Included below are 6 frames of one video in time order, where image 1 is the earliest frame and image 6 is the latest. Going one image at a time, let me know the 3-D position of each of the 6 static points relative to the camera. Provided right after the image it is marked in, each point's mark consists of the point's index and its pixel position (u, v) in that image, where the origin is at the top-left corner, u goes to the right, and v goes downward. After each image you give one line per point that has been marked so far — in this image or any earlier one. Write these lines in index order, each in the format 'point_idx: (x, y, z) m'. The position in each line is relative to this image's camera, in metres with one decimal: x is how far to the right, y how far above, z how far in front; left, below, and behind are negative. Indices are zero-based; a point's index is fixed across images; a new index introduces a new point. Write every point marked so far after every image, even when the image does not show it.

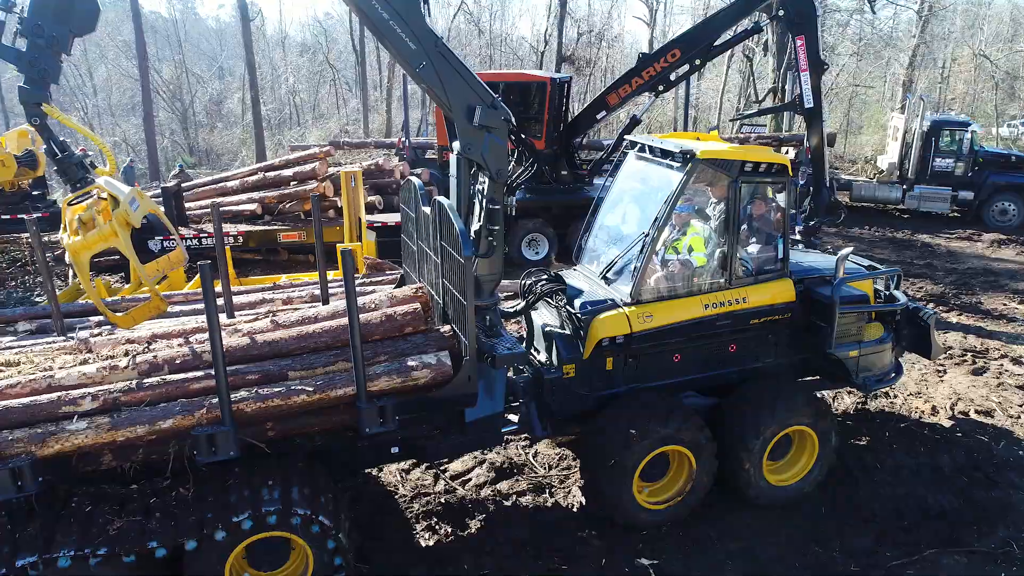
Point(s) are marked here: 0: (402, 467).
0: (-0.8, -1.3, +5.5) m
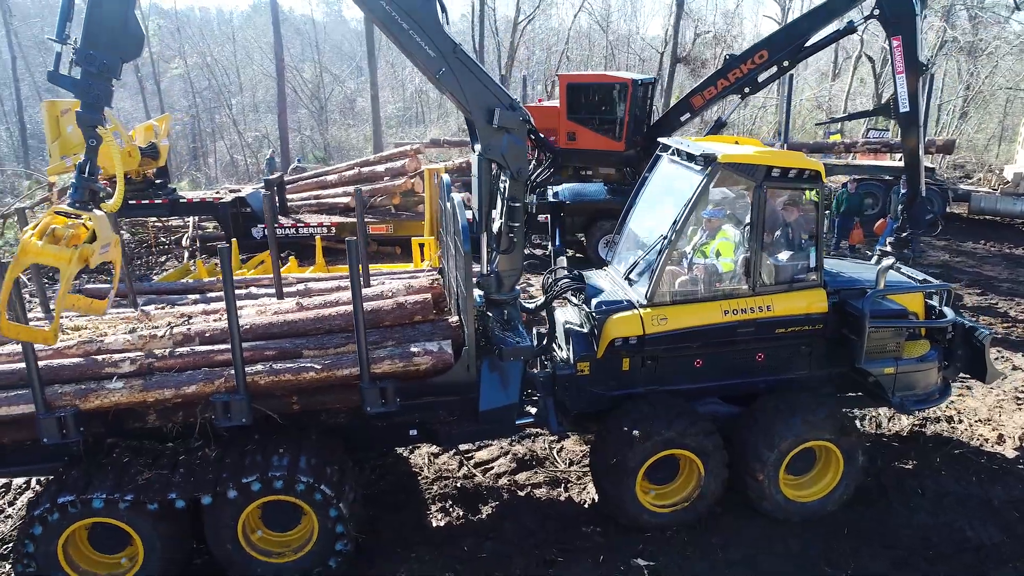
0: (-0.6, -1.2, +5.7) m
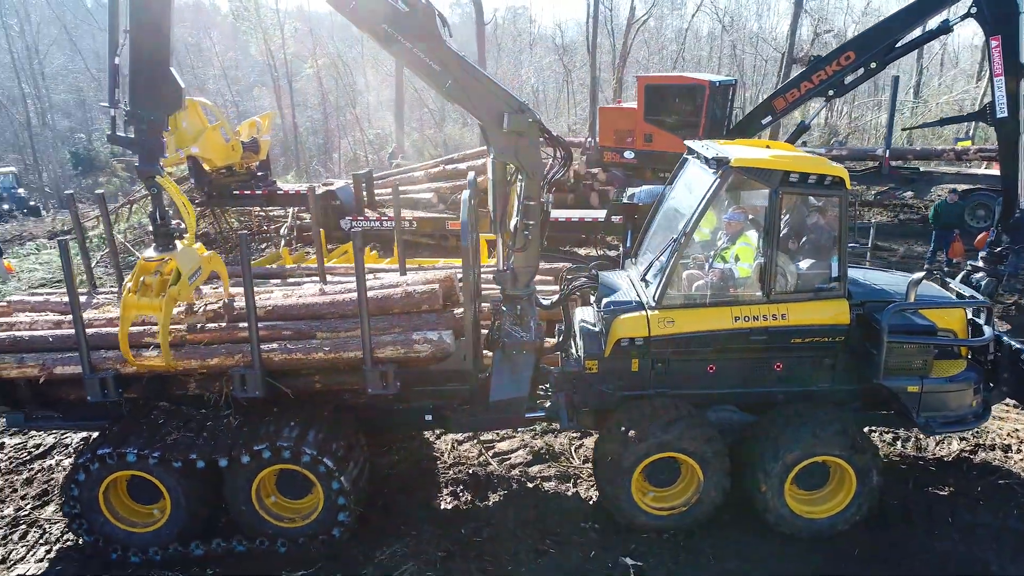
0: (-0.4, -1.2, +5.9) m
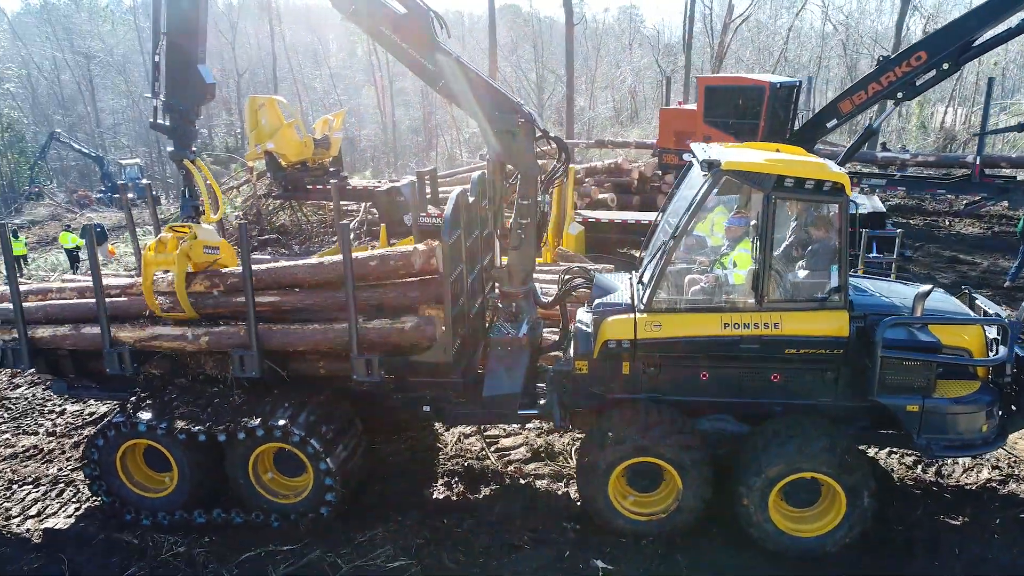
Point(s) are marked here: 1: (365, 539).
0: (-0.4, -1.1, +6.1) m
1: (-0.9, -1.6, +4.8) m
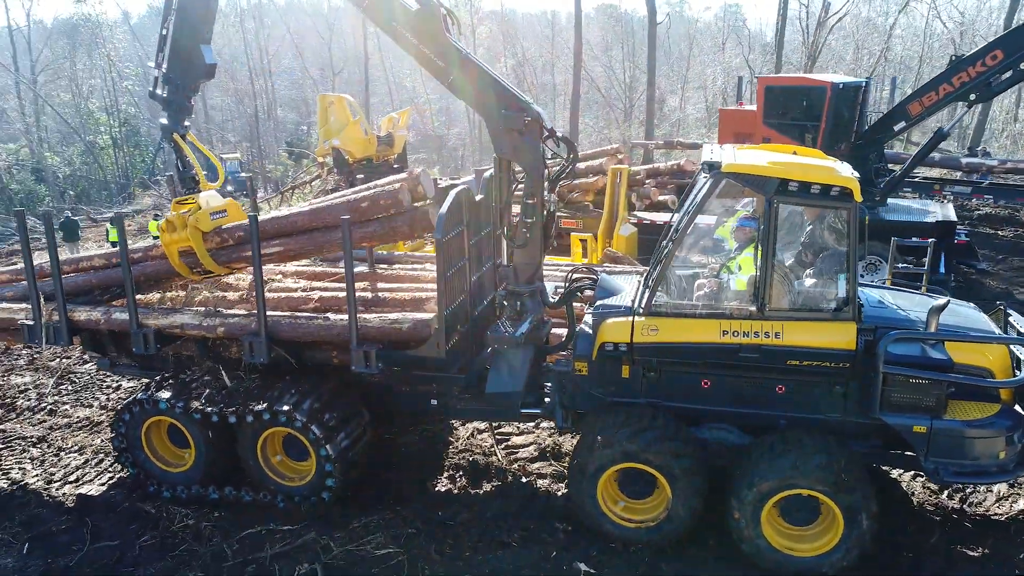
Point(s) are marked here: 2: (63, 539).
0: (-0.3, -1.1, +6.1) m
1: (-1.0, -1.5, +4.9) m
2: (-2.9, -1.6, +5.0) m
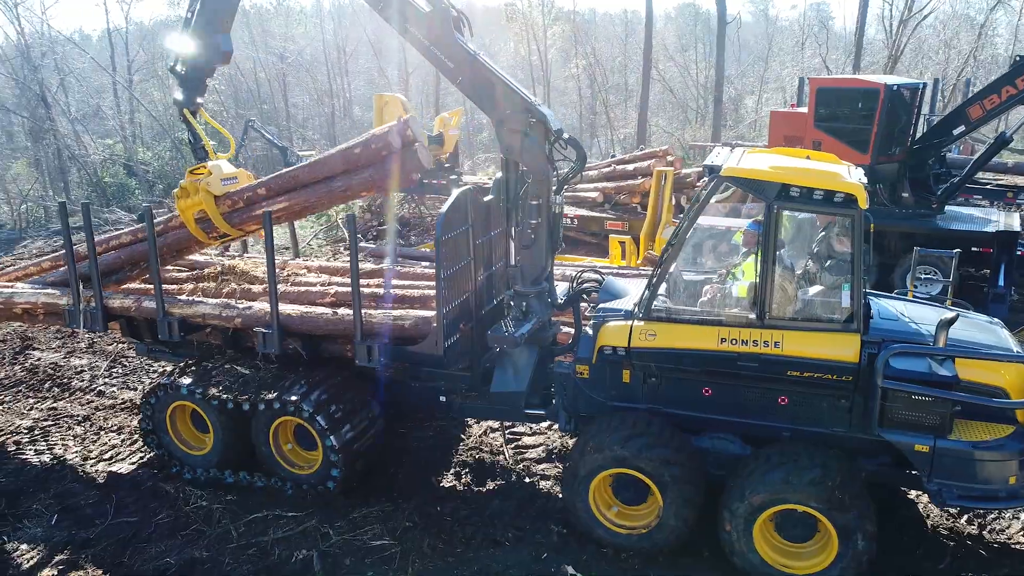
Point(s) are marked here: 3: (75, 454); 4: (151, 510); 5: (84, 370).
0: (-0.2, -1.1, +6.2) m
1: (-1.0, -1.5, +5.0) m
2: (-2.9, -1.5, +5.3) m
3: (-3.5, -1.3, +6.2) m
4: (-2.5, -1.5, +5.3) m
5: (-4.5, -0.9, +8.0) m
